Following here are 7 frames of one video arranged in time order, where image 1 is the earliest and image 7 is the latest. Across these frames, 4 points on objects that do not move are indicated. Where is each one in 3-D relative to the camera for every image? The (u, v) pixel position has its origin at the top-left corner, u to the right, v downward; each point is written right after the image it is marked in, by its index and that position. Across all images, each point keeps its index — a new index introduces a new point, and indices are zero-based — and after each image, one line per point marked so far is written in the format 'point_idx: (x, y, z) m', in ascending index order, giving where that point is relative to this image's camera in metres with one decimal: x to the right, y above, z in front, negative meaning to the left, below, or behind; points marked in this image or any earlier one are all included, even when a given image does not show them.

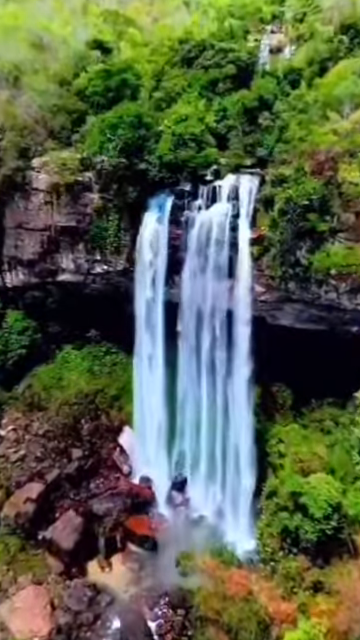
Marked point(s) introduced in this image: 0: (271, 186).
0: (+1.6, +2.3, +8.7) m
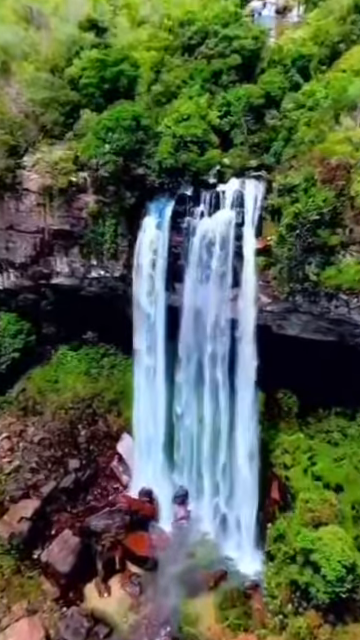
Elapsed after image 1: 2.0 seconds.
0: (+1.6, +2.0, +8.1) m
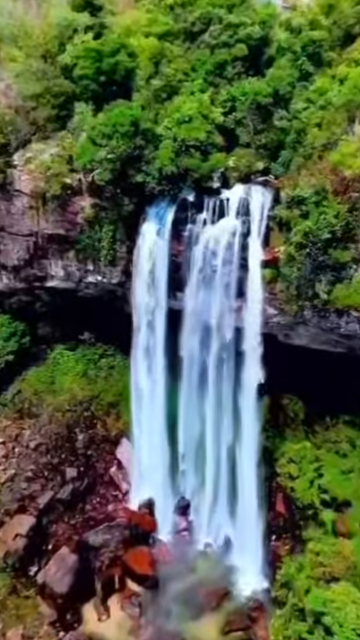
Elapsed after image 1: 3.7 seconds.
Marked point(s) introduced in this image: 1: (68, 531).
0: (+1.6, +1.7, +7.5) m
1: (-2.3, -4.4, +10.3) m
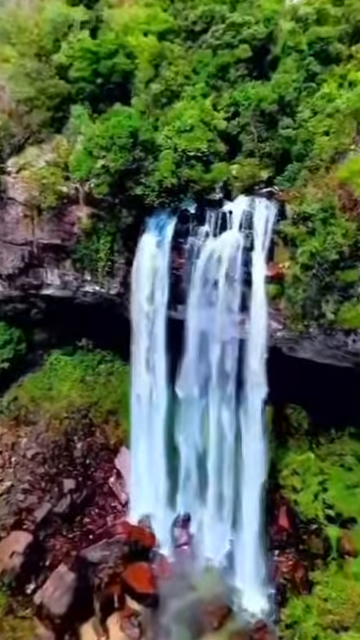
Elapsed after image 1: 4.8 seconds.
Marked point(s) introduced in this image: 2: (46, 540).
0: (+1.6, +1.4, +7.1) m
1: (-2.3, -4.6, +10.1) m
2: (-2.7, -4.5, +10.1) m
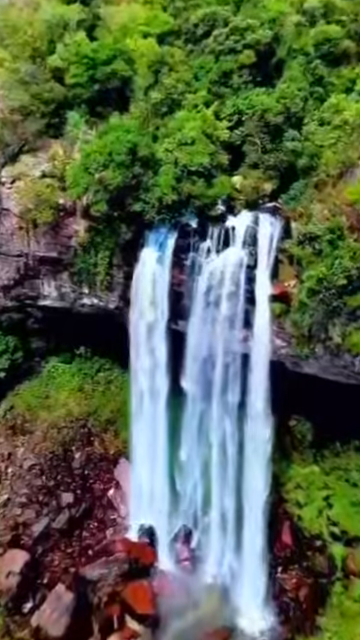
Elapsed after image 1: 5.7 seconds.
0: (+1.6, +1.1, +6.8) m
1: (-2.3, -4.9, +9.9) m
2: (-2.7, -4.8, +9.9) m
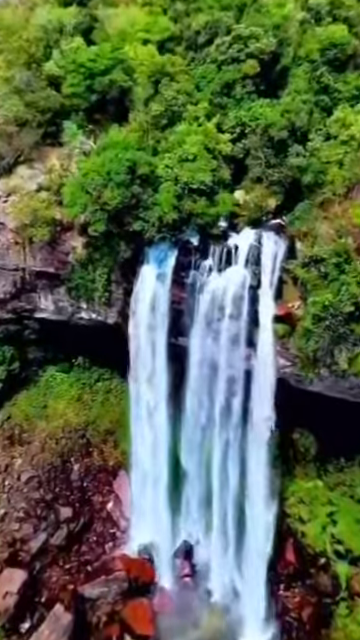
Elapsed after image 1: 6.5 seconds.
0: (+1.6, +0.7, +6.6) m
1: (-2.3, -5.1, +9.8) m
2: (-2.7, -5.0, +9.7) m
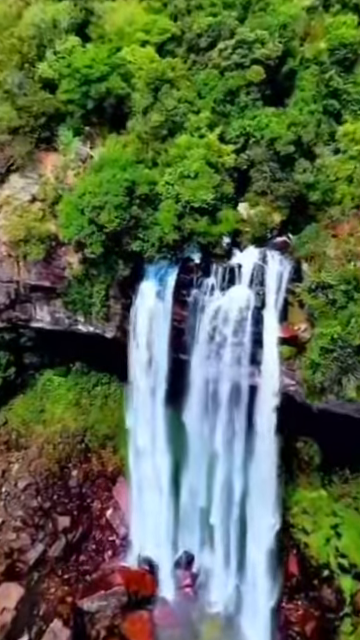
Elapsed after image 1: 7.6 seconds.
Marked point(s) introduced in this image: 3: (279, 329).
0: (+1.6, +0.4, +6.3) m
1: (-2.4, -5.3, +9.7) m
2: (-2.7, -5.2, +9.7) m
3: (+1.4, -0.2, +6.8) m
